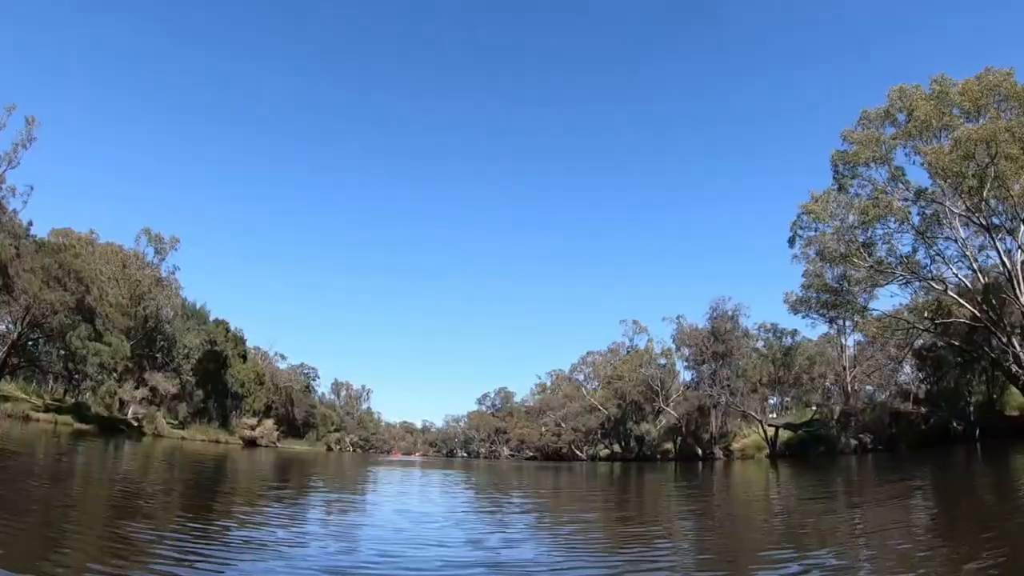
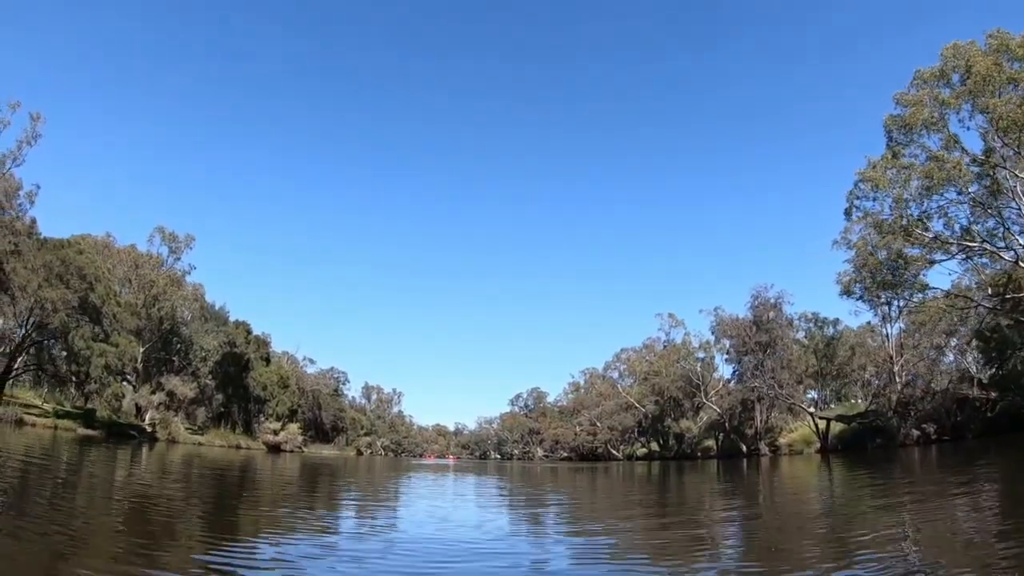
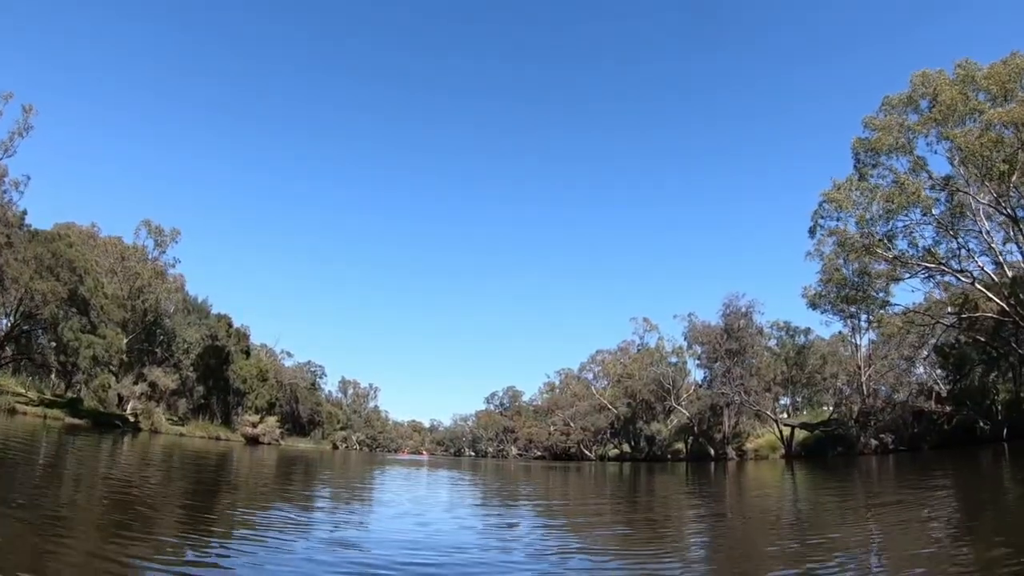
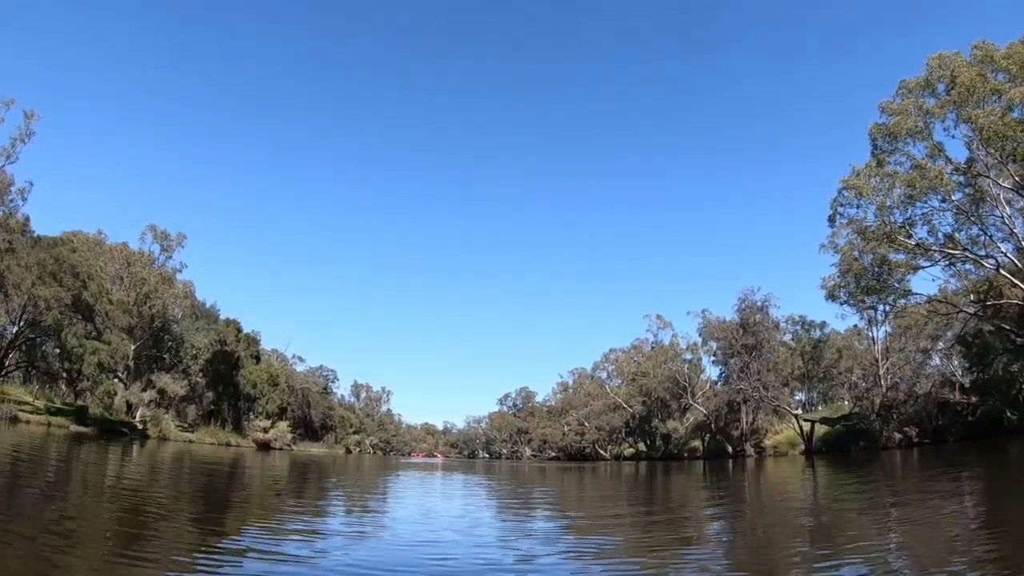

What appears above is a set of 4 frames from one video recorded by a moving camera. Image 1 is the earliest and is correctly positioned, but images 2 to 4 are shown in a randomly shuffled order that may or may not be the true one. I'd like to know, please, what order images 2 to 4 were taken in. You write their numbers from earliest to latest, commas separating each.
3, 4, 2
